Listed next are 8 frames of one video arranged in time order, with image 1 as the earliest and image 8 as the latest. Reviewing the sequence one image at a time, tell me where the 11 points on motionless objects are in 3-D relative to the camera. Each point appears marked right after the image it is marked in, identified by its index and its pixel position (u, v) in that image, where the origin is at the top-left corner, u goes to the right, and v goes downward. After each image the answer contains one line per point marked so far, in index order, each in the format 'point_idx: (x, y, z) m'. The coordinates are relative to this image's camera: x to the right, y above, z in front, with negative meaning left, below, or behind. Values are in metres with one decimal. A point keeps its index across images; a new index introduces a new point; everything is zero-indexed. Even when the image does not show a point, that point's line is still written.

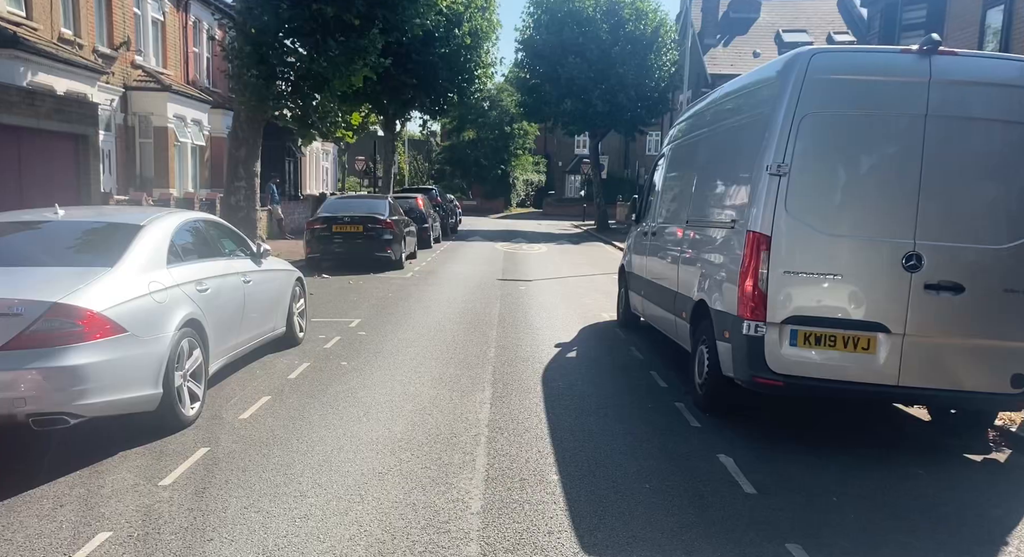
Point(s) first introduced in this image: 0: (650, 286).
0: (+1.6, -0.1, +9.2) m
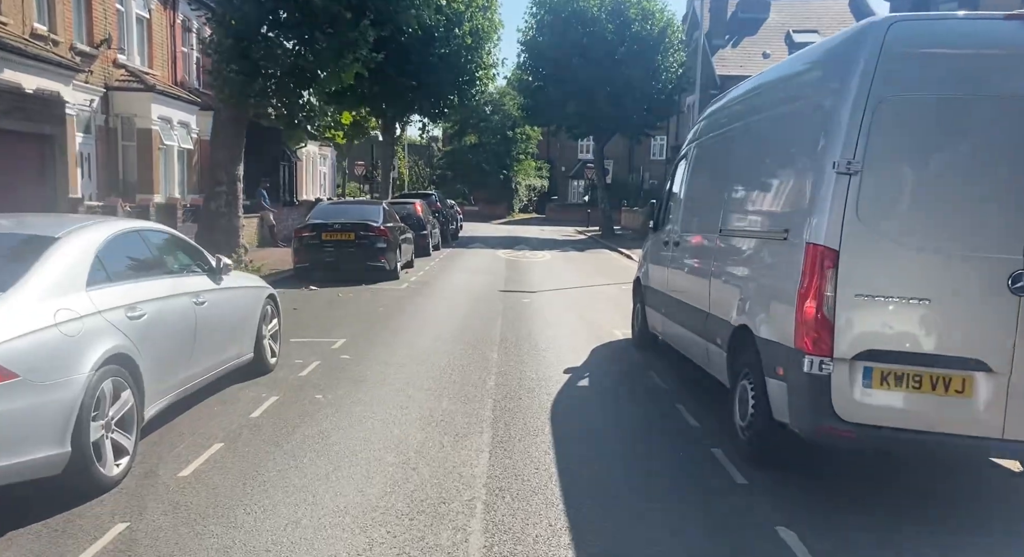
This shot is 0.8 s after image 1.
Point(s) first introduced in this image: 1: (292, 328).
0: (+1.6, -0.3, +8.1) m
1: (-2.8, -0.6, +9.9) m
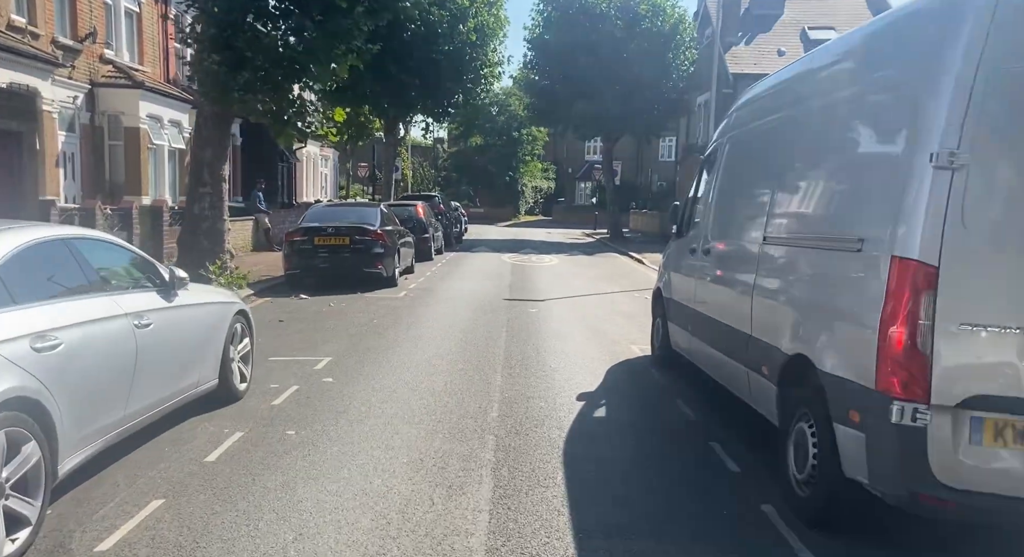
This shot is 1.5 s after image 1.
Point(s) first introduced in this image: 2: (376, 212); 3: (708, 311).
0: (+1.7, -0.4, +7.1) m
1: (-2.7, -0.8, +8.9) m
2: (-2.6, +1.3, +14.9) m
3: (+1.7, -0.3, +6.8) m
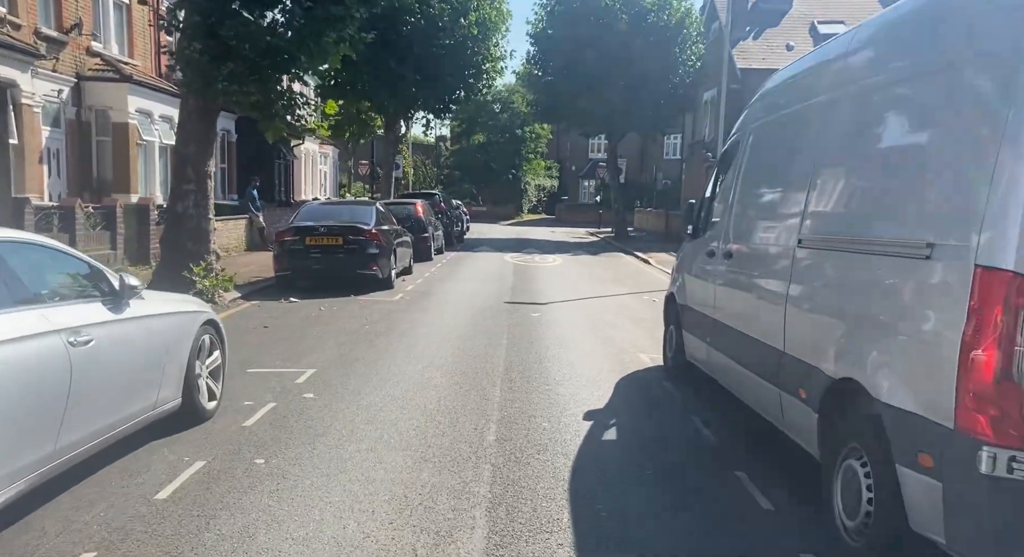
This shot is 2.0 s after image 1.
0: (+1.7, -0.4, +6.4) m
1: (-2.7, -0.8, +8.3) m
2: (-2.6, +1.2, +14.3) m
3: (+1.7, -0.3, +6.1) m
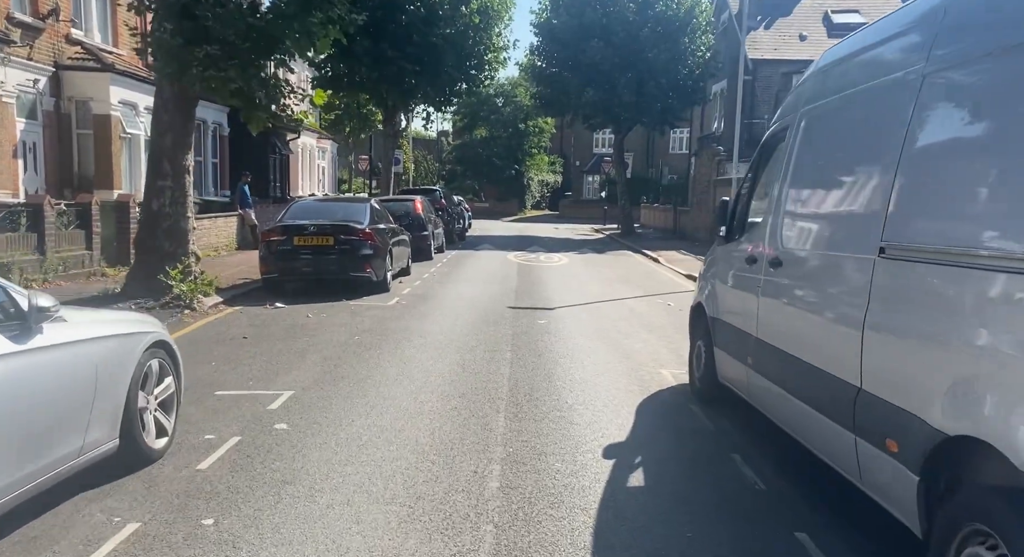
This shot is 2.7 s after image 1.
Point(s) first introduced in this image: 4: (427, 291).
0: (+1.7, -0.5, +5.4) m
1: (-2.7, -0.9, +7.3) m
2: (-2.5, +1.2, +13.3) m
3: (+1.8, -0.4, +5.2) m
4: (-1.5, -0.2, +13.4) m
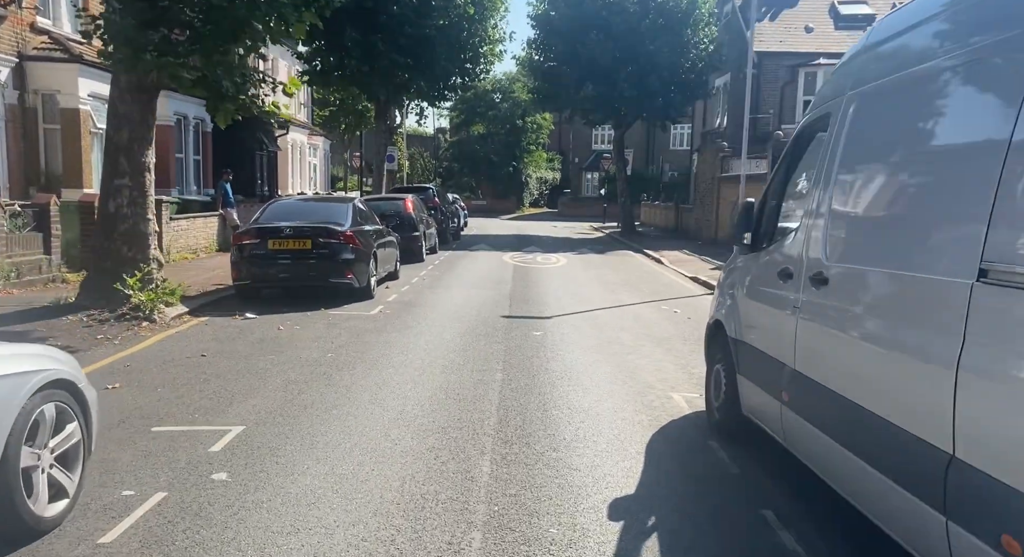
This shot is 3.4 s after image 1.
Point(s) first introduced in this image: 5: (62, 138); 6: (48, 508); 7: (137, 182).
0: (+1.7, -0.6, +4.5) m
1: (-2.8, -1.0, +6.4) m
2: (-2.6, +1.1, +12.3) m
3: (+1.7, -0.5, +4.2) m
4: (-1.6, -0.3, +12.5) m
5: (-9.1, +2.9, +15.7) m
6: (-2.3, -1.1, +3.8) m
7: (-4.7, +1.2, +9.8) m
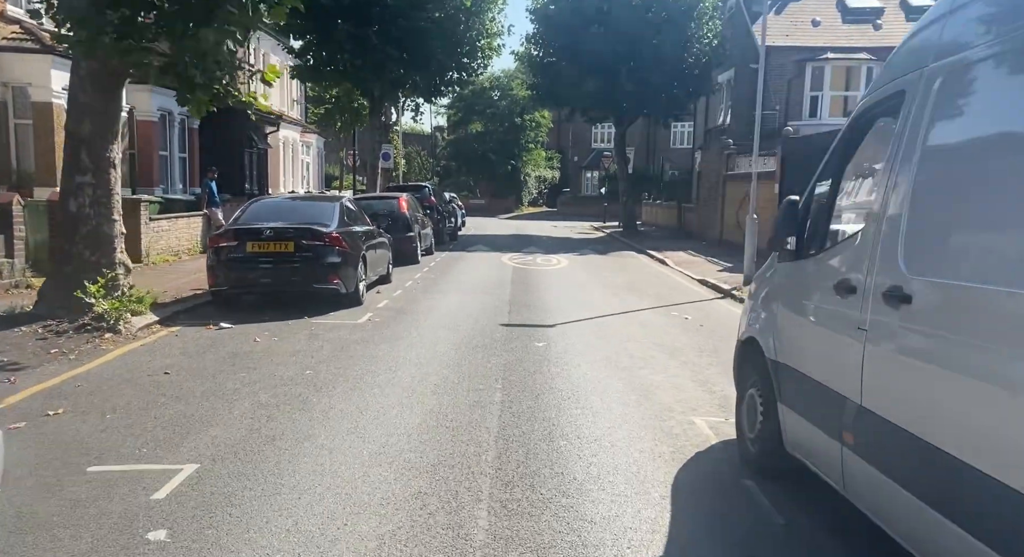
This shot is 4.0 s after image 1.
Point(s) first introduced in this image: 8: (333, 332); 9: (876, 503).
0: (+1.7, -0.7, +3.6) m
1: (-2.8, -1.1, +5.5) m
2: (-2.6, +1.0, +11.5) m
3: (+1.7, -0.6, +3.4) m
4: (-1.6, -0.4, +11.6) m
5: (-9.1, +2.8, +14.8) m
6: (-2.3, -1.2, +3.0) m
7: (-4.7, +1.1, +8.9) m
8: (-2.1, -0.6, +9.2) m
9: (+1.7, -1.0, +3.5) m
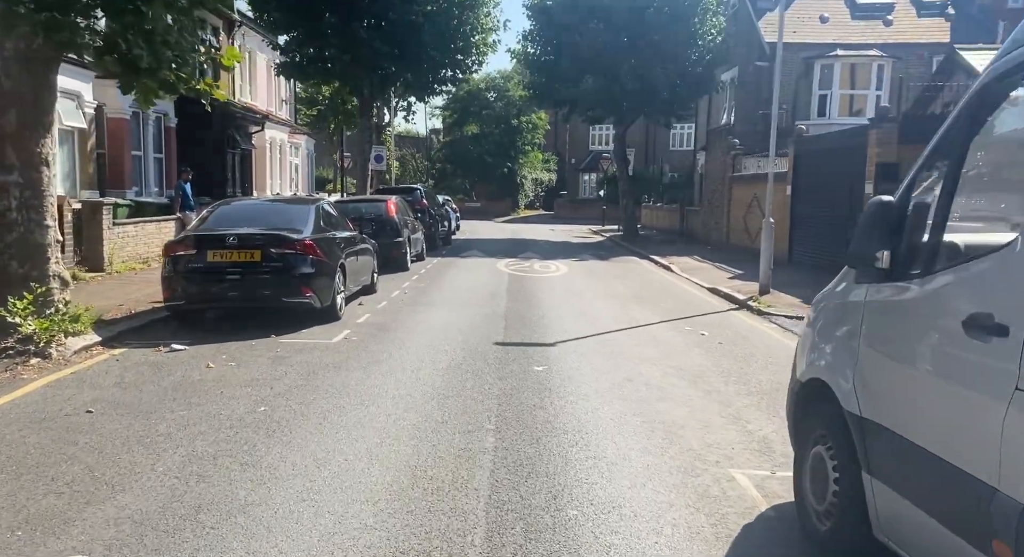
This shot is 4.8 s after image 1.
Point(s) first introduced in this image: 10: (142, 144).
0: (+1.7, -0.8, +2.4) m
1: (-2.8, -1.2, +4.3) m
2: (-2.7, +0.9, +10.3) m
3: (+1.7, -0.7, +2.2) m
4: (-1.6, -0.5, +10.4) m
5: (-9.2, +2.6, +13.6) m
6: (-2.3, -1.3, +1.8) m
7: (-4.8, +1.0, +7.7) m
8: (-2.2, -0.8, +8.0) m
9: (+1.7, -1.2, +2.3) m
10: (-9.1, +3.3, +19.1) m
